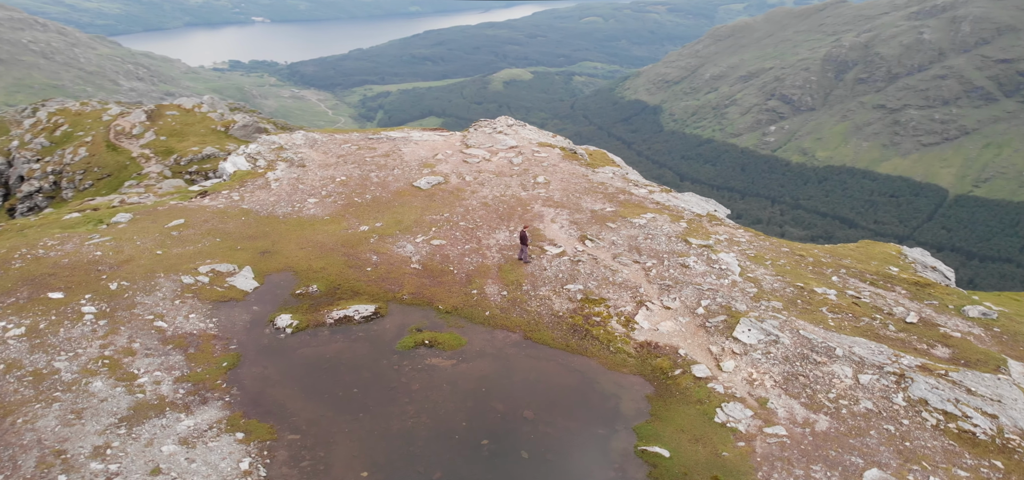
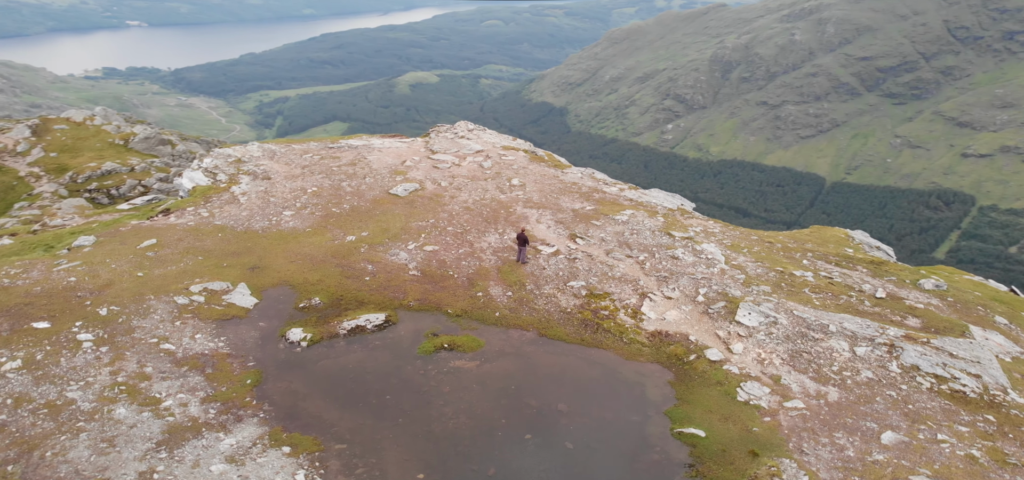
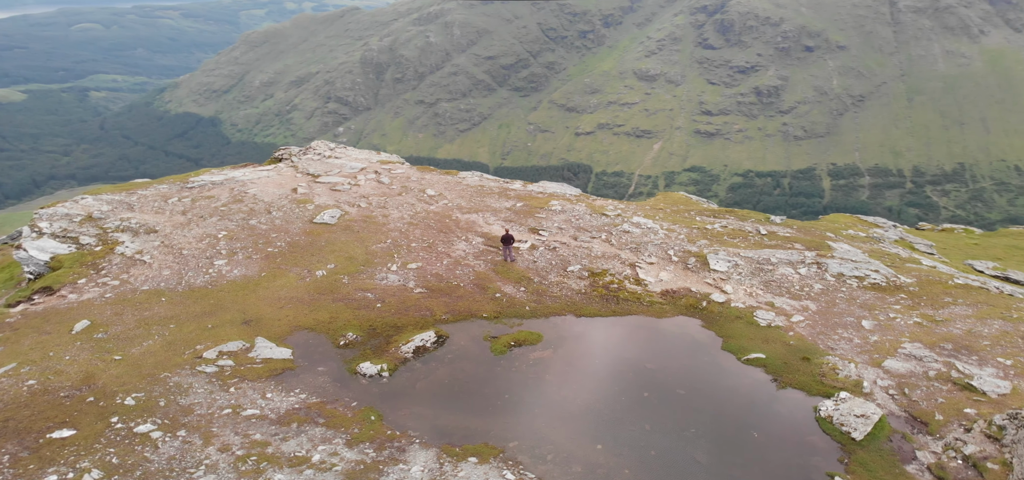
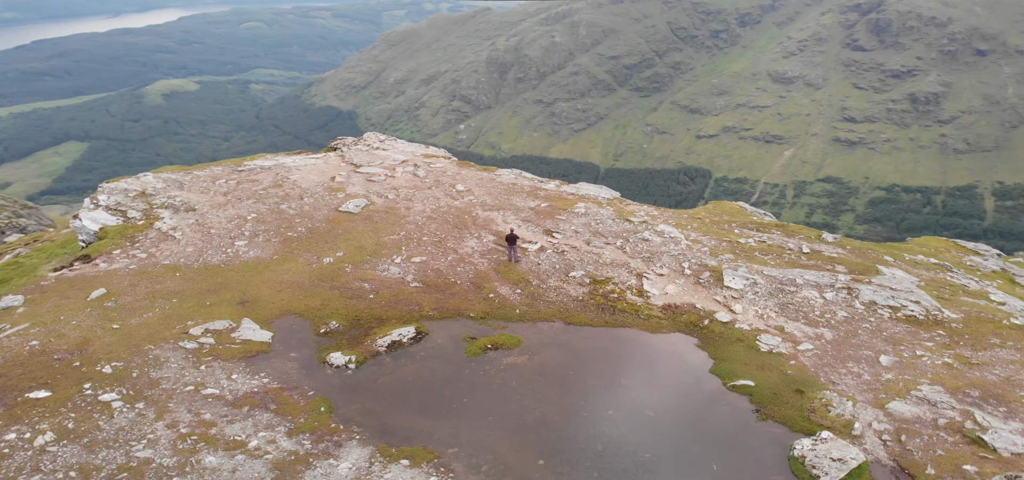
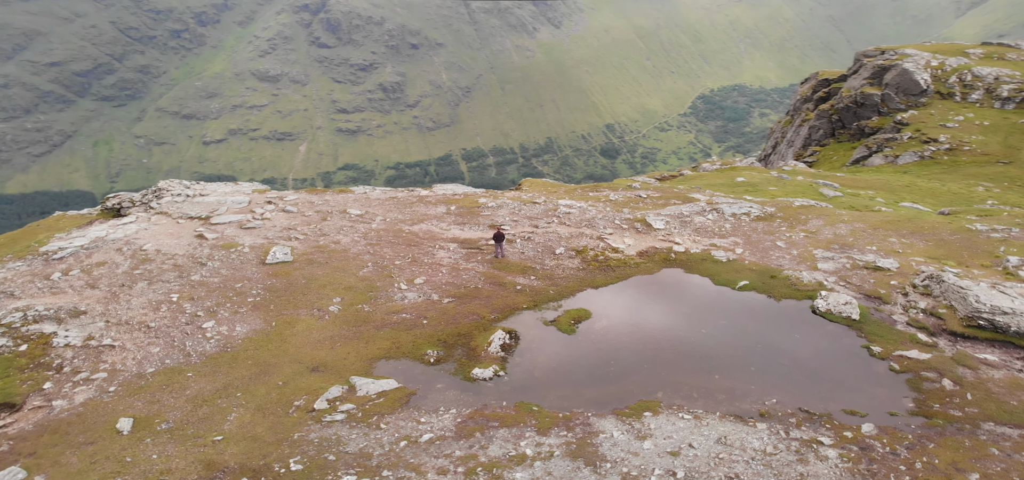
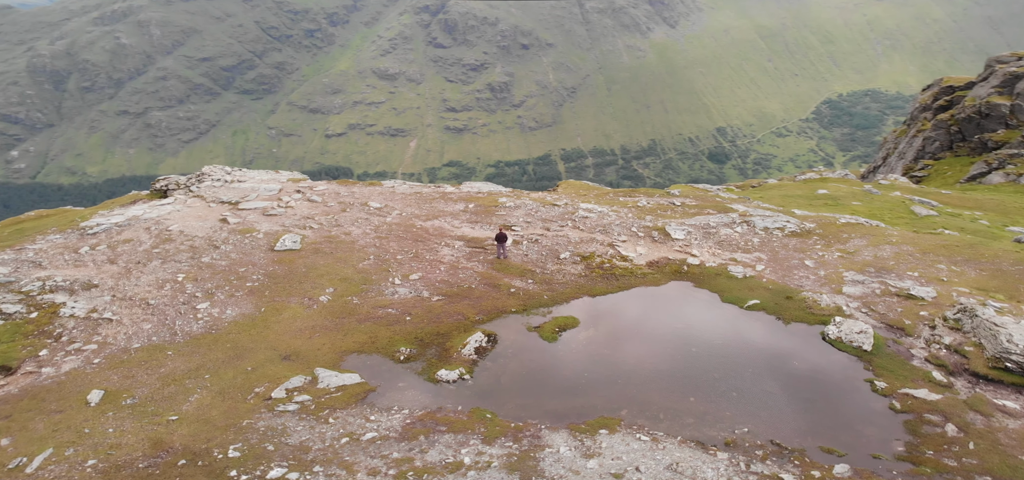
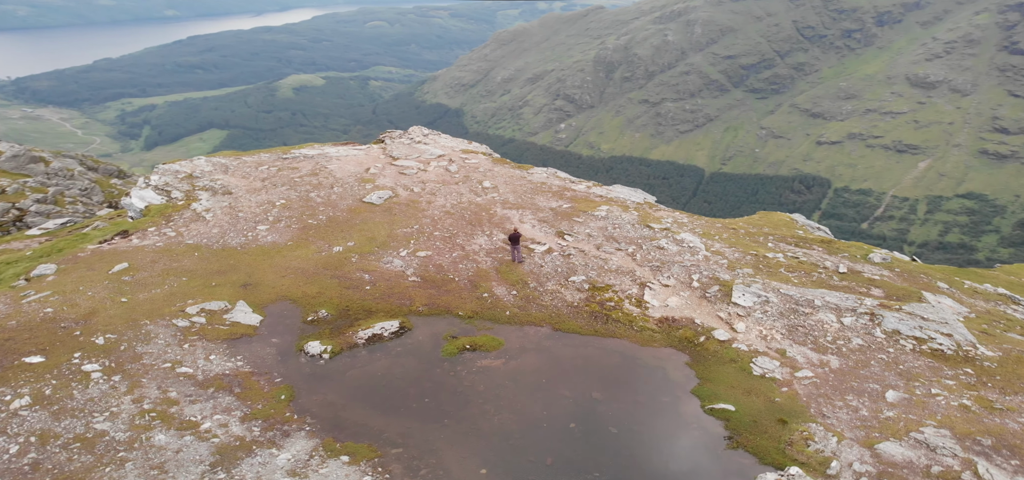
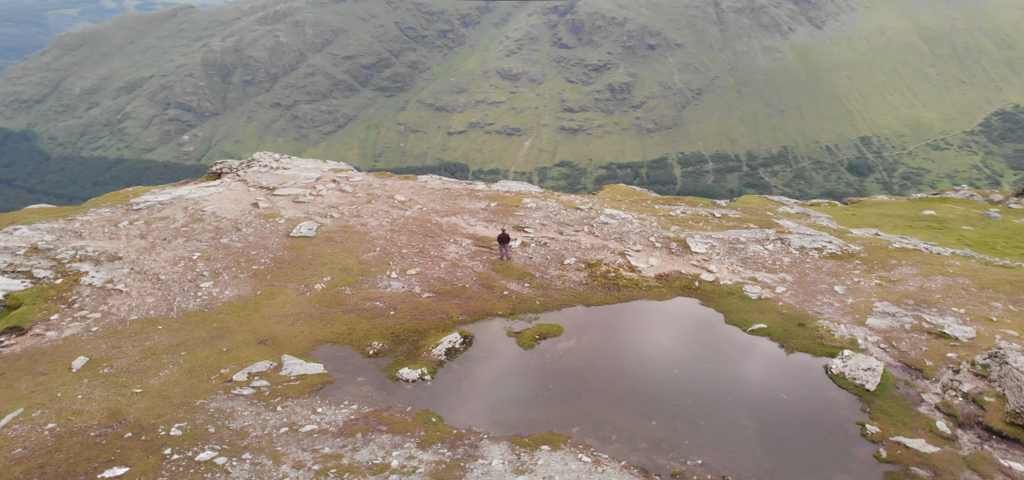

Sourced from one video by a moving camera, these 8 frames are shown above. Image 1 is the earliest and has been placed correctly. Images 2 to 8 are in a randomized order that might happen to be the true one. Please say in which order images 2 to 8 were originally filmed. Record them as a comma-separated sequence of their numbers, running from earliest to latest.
2, 7, 4, 3, 8, 6, 5
